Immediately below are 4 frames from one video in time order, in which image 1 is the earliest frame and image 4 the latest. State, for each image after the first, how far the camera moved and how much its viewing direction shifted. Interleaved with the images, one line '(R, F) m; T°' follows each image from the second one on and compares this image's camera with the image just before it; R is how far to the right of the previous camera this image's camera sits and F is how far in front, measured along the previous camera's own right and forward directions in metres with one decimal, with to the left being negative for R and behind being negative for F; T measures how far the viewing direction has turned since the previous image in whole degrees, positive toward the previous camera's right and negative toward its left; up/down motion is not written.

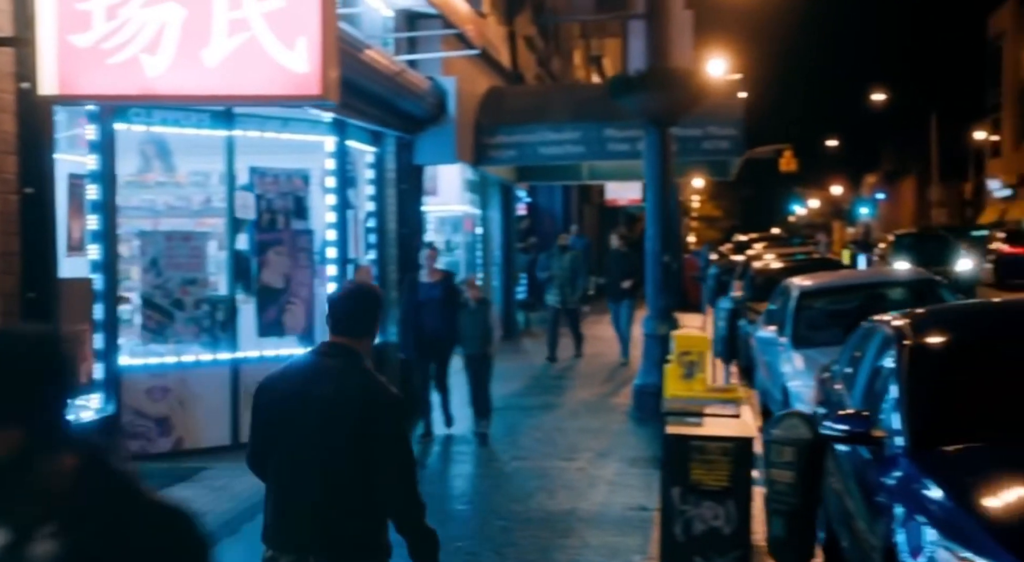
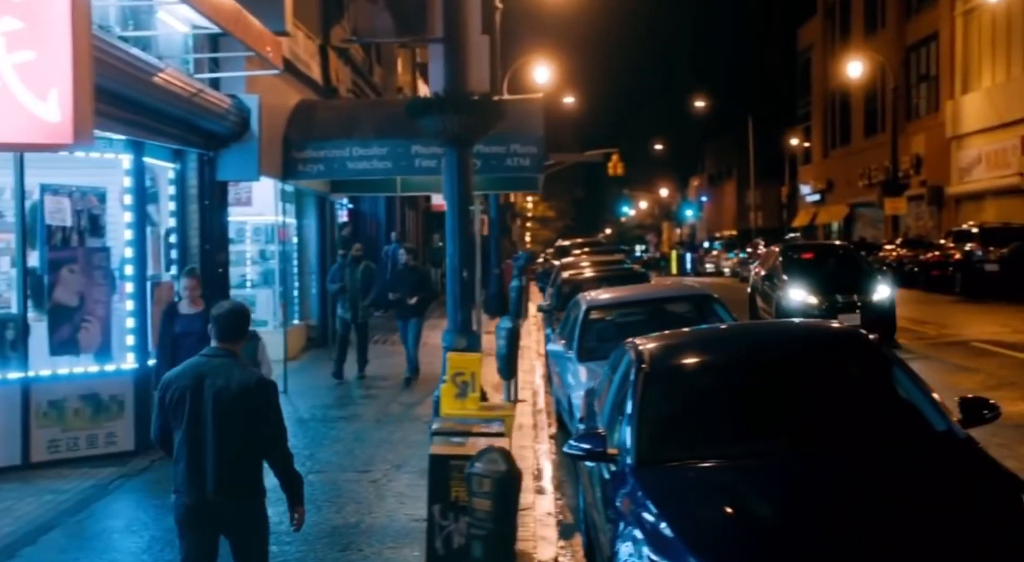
(+0.3, -0.4) m; +7°
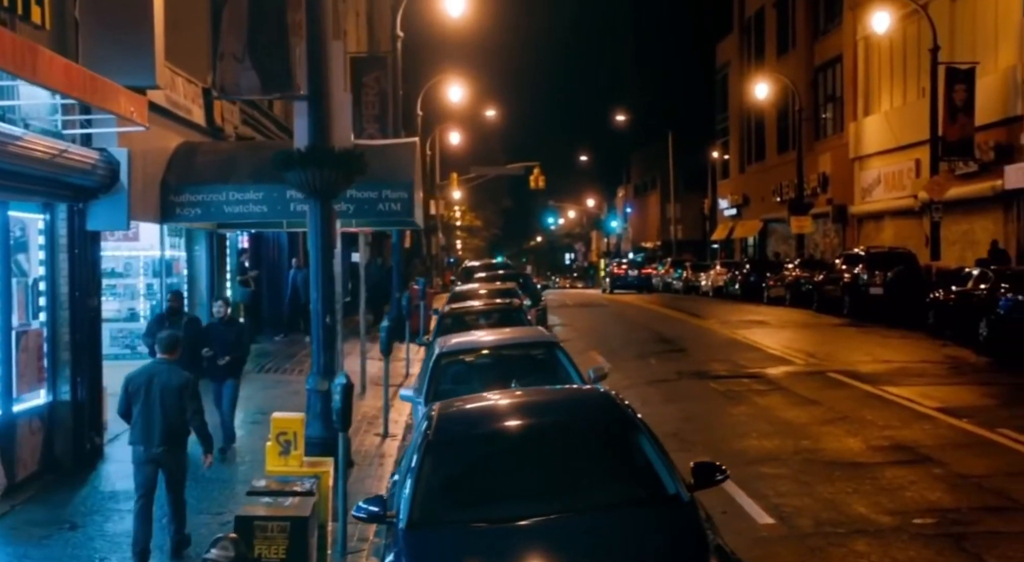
(+0.7, -0.8) m; +3°
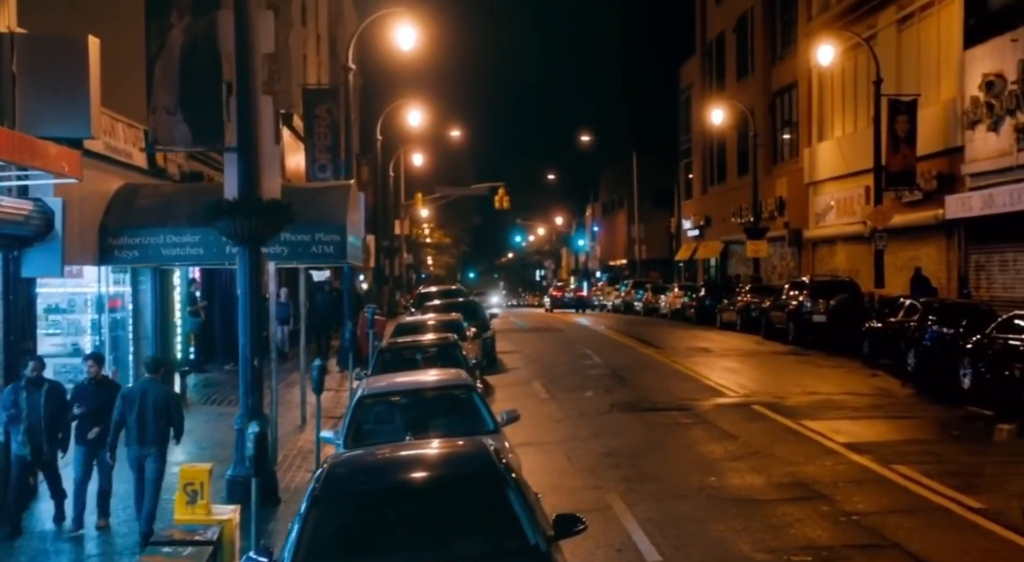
(+0.5, -0.6) m; +1°
